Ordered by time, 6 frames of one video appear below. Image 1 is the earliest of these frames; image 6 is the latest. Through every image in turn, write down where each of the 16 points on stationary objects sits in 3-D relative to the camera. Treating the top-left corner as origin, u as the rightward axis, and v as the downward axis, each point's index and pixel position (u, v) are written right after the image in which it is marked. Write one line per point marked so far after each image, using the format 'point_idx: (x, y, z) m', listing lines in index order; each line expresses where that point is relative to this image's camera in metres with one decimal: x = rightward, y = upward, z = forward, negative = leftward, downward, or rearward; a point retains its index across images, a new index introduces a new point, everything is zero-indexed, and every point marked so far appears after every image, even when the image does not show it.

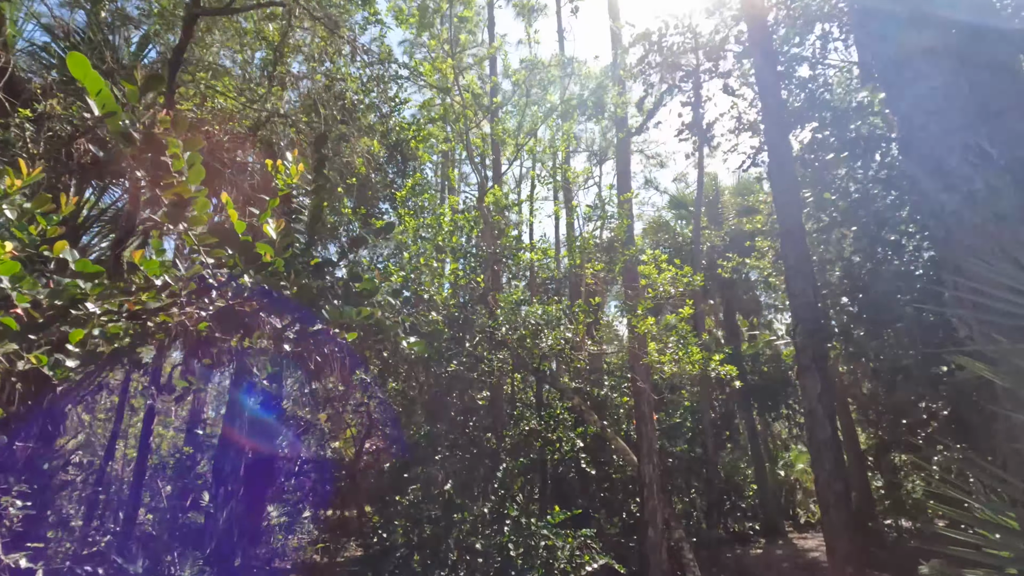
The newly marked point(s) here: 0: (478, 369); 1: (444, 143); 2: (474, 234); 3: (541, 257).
0: (-0.6, -1.1, +7.1) m
1: (-1.1, +2.3, +8.7) m
2: (-0.5, +0.7, +7.4) m
3: (+0.4, +0.4, +7.4) m
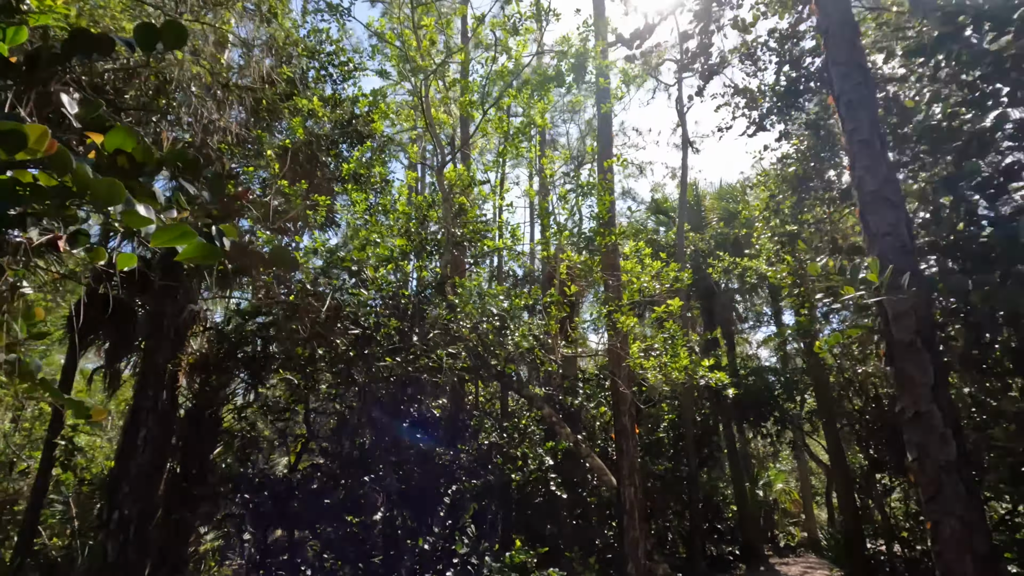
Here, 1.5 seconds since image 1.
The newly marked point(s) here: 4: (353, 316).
0: (-1.0, -0.9, +6.1) m
1: (-1.5, +2.4, +7.6) m
2: (-0.9, +0.8, +6.4) m
3: (0.0, +0.5, +6.4) m
4: (-1.8, -0.3, +6.1) m
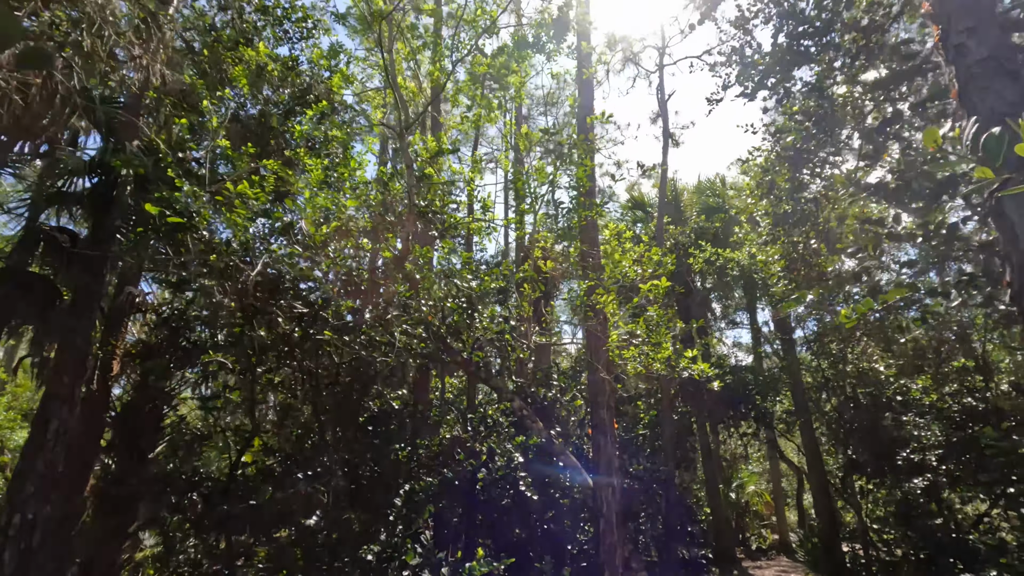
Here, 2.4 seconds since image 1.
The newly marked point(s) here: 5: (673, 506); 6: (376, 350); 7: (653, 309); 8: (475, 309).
0: (-1.3, -0.7, +5.4) m
1: (-1.9, +2.6, +7.0) m
2: (-1.2, +1.1, +5.7) m
3: (-0.3, +0.7, +5.8) m
4: (-2.1, 0.0, +5.4) m
5: (+2.8, -3.8, +9.5) m
6: (-1.4, -0.6, +5.5) m
7: (+1.7, -0.3, +6.5) m
8: (-0.4, -0.2, +5.7) m
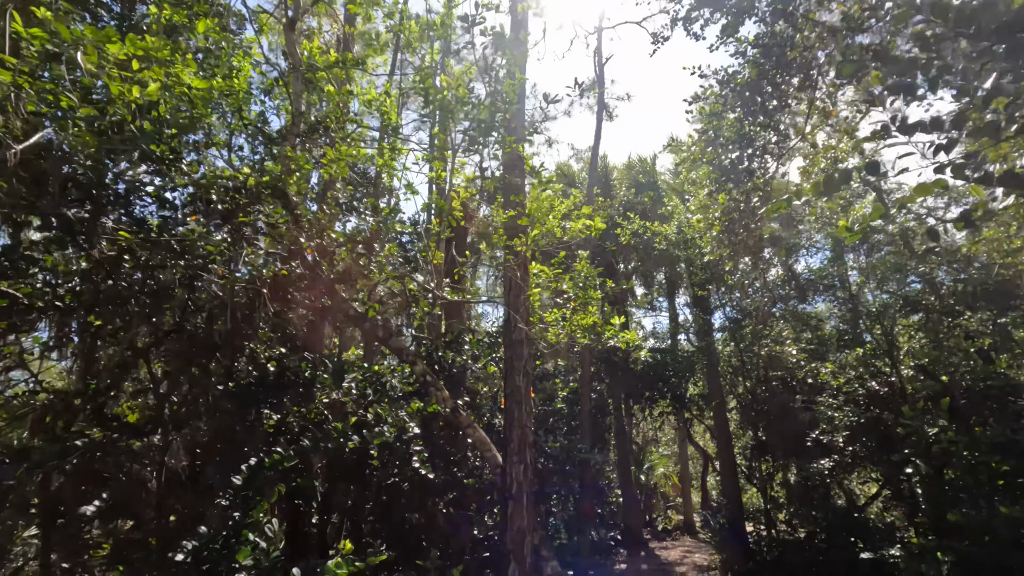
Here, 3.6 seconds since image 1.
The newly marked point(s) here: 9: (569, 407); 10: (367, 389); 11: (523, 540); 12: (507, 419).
0: (-2.1, -0.1, +4.3) m
1: (-2.7, +3.2, +5.7) m
2: (-2.0, +1.6, +4.6) m
3: (-1.1, +1.2, +4.8) m
4: (-2.9, +0.6, +4.2) m
5: (+1.2, -3.3, +9.0) m
6: (-2.2, -0.1, +4.4) m
7: (+0.7, +0.2, +5.8) m
8: (-1.2, +0.3, +4.8) m
9: (+0.9, -2.0, +8.9) m
10: (-1.3, -0.9, +5.0) m
11: (+0.1, -2.2, +4.6) m
12: (0.0, -1.2, +5.0) m
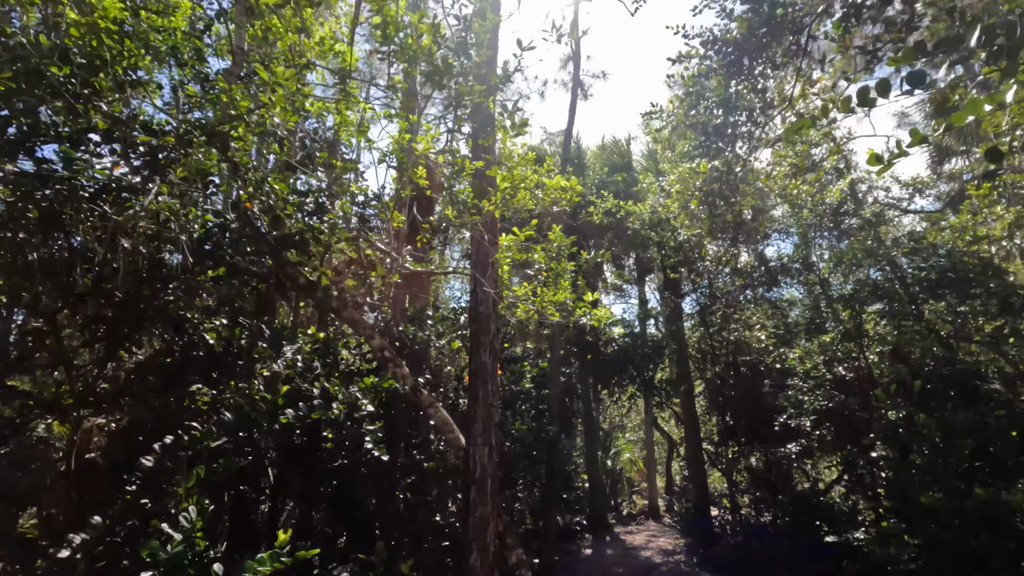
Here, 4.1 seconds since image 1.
0: (-2.4, +0.2, +3.9) m
1: (-3.0, +3.6, +5.1) m
2: (-2.2, +1.9, +4.1) m
3: (-1.4, +1.5, +4.3) m
4: (-3.1, +0.8, +3.7) m
5: (+0.7, -3.0, +8.8) m
6: (-2.4, +0.2, +3.9) m
7: (+0.4, +0.4, +5.5) m
8: (-1.5, +0.6, +4.3) m
9: (+0.4, -1.6, +8.6) m
10: (-1.6, -0.7, +4.6) m
11: (-0.2, -1.9, +4.3) m
12: (-0.3, -0.9, +4.6) m
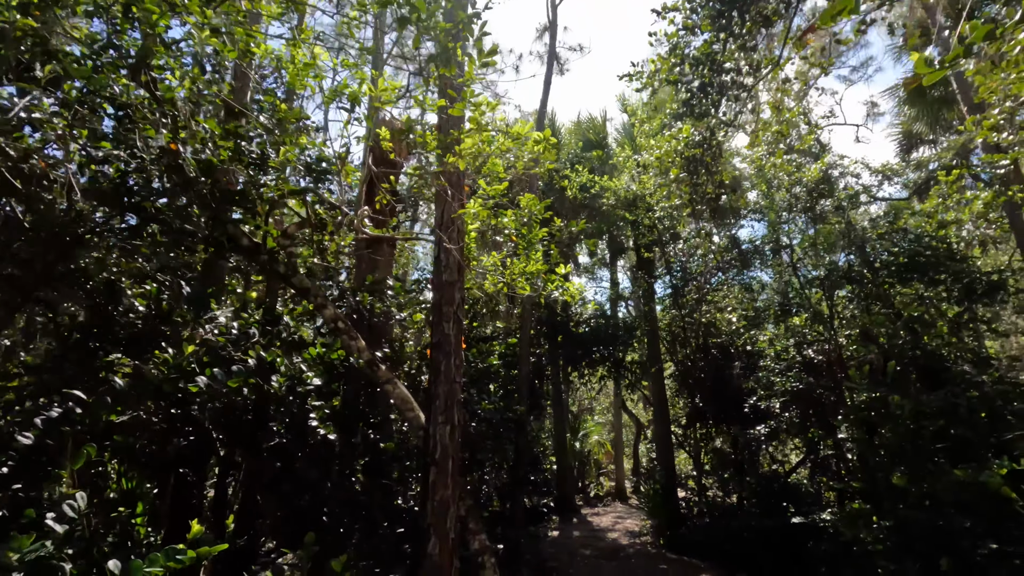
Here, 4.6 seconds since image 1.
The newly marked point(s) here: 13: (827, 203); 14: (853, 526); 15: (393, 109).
0: (-2.6, +0.4, +3.4) m
1: (-3.2, +3.9, +4.5) m
2: (-2.4, +2.2, +3.6) m
3: (-1.6, +1.8, +3.9) m
4: (-3.3, +1.1, +3.1) m
5: (+0.1, -2.6, +8.5) m
6: (-2.6, +0.5, +3.4) m
7: (+0.1, +0.7, +5.1) m
8: (-1.7, +0.8, +3.9) m
9: (-0.1, -1.3, +8.3) m
10: (-1.9, -0.4, +4.2) m
11: (-0.5, -1.7, +4.0) m
12: (-0.6, -0.7, +4.3) m
13: (+5.5, +1.5, +9.4) m
14: (+3.9, -2.7, +6.2) m
15: (-1.0, +1.5, +4.7) m
